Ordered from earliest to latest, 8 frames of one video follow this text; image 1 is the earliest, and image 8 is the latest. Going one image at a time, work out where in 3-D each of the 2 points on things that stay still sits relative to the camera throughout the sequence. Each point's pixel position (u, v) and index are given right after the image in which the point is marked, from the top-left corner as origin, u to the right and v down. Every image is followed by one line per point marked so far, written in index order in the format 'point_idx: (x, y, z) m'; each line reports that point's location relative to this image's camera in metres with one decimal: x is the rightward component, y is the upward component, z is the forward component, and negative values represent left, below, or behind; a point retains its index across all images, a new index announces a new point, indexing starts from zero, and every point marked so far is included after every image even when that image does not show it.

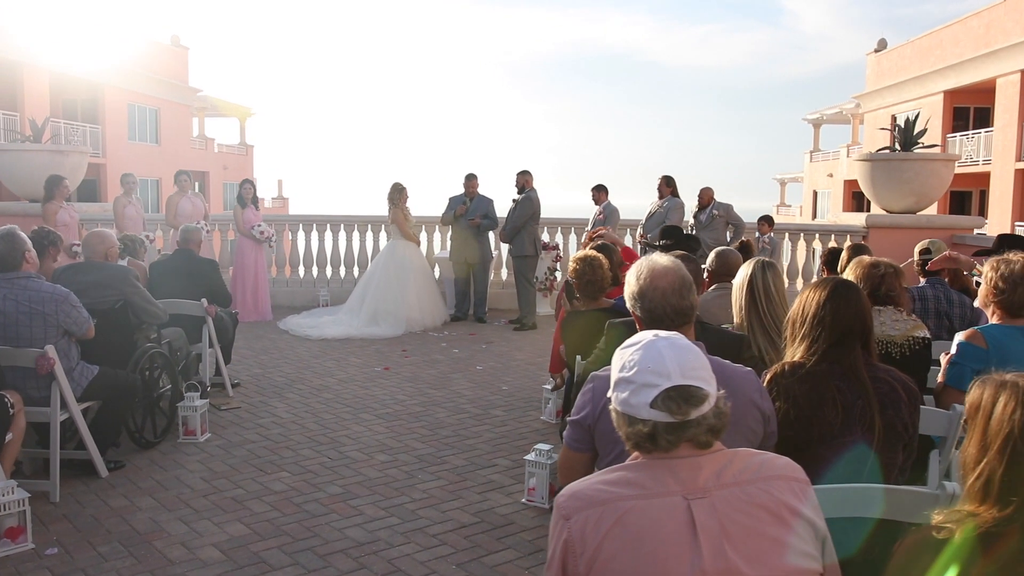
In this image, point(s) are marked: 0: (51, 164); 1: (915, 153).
0: (-6.6, +1.8, +12.2) m
1: (+5.7, +1.9, +11.9) m
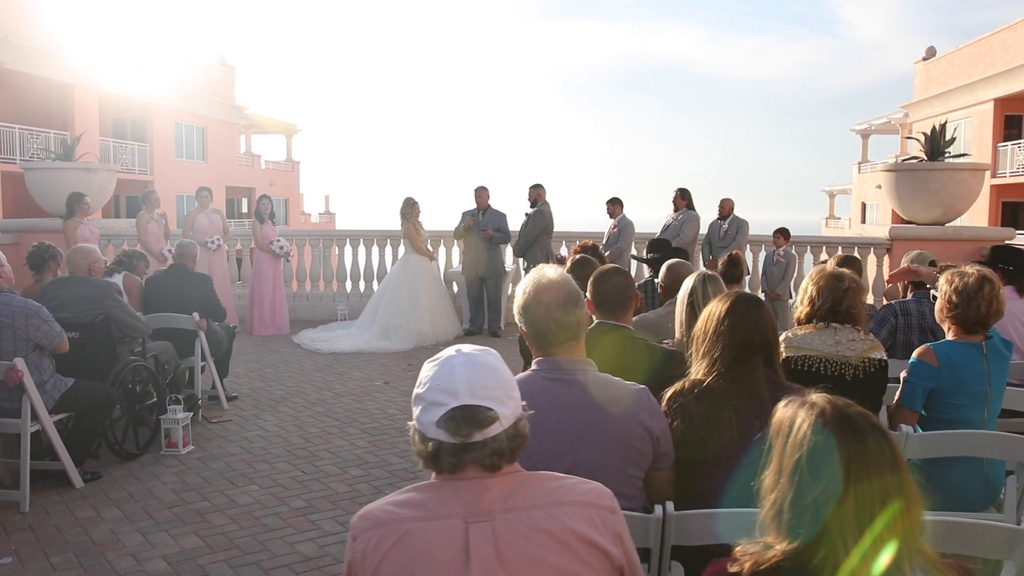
0: (-6.4, +1.6, +12.5) m
1: (+5.9, +1.7, +11.5) m
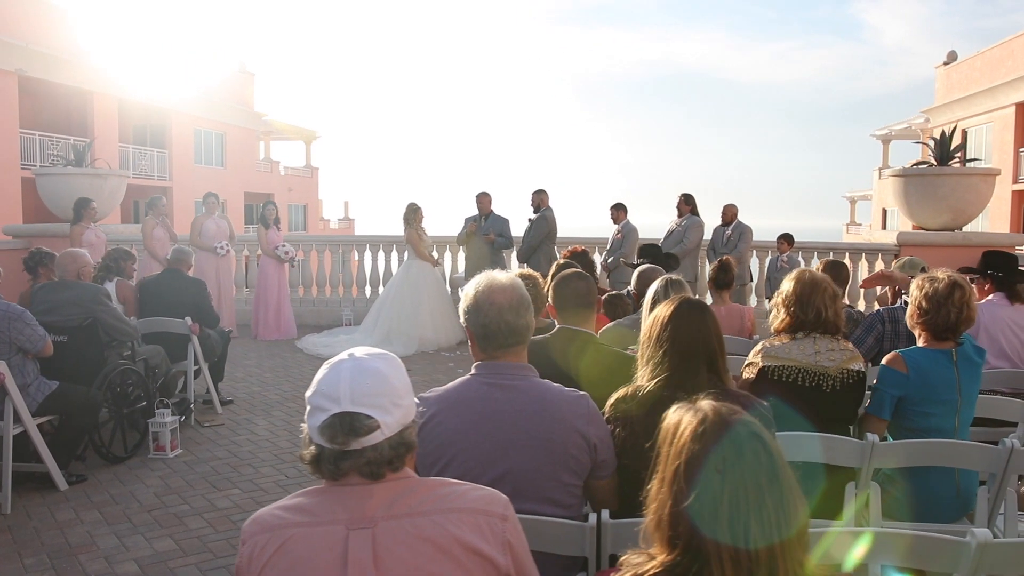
0: (-6.3, +1.5, +12.7) m
1: (+5.9, +1.6, +11.4) m
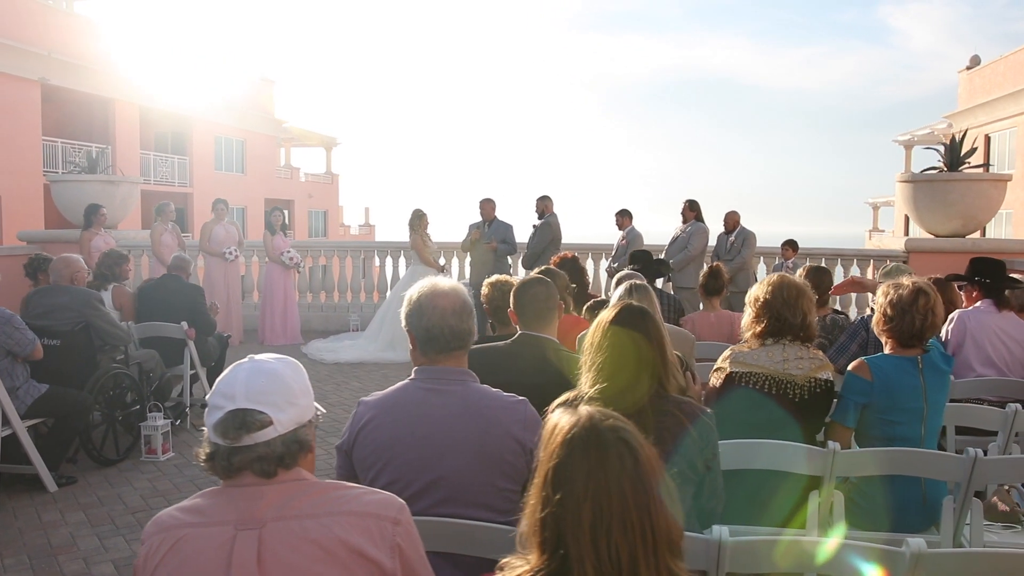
0: (-6.2, +1.4, +12.9) m
1: (+6.0, +1.5, +11.2) m
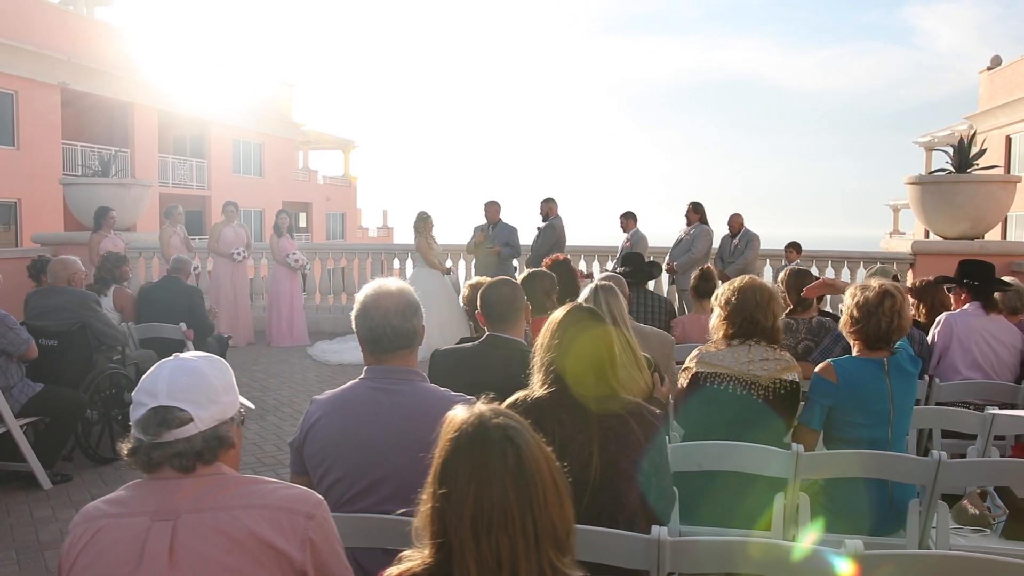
0: (-6.1, +1.4, +13.1) m
1: (+6.0, +1.5, +11.1) m
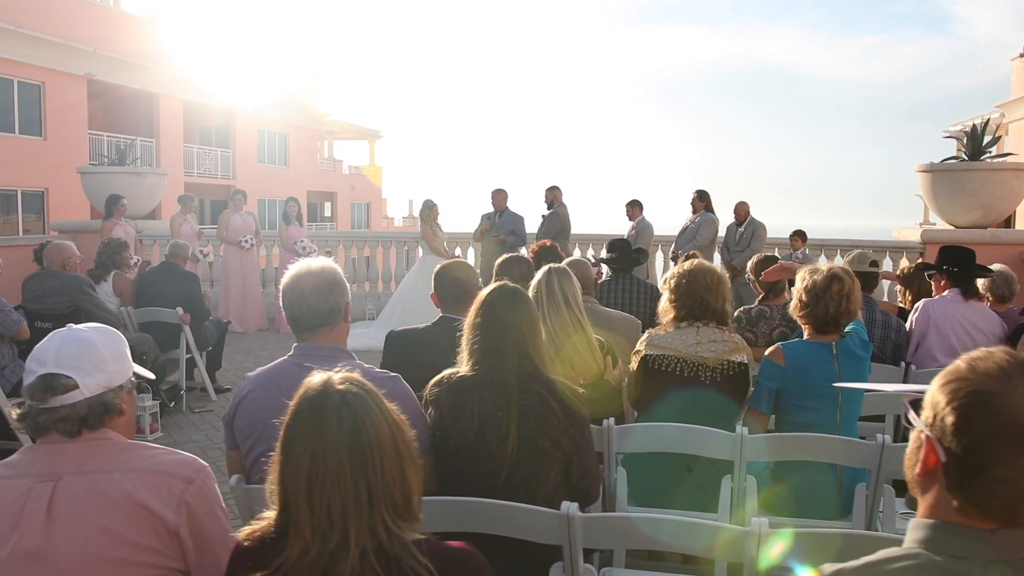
0: (-6.0, +1.6, +13.3) m
1: (+6.1, +1.6, +11.0) m
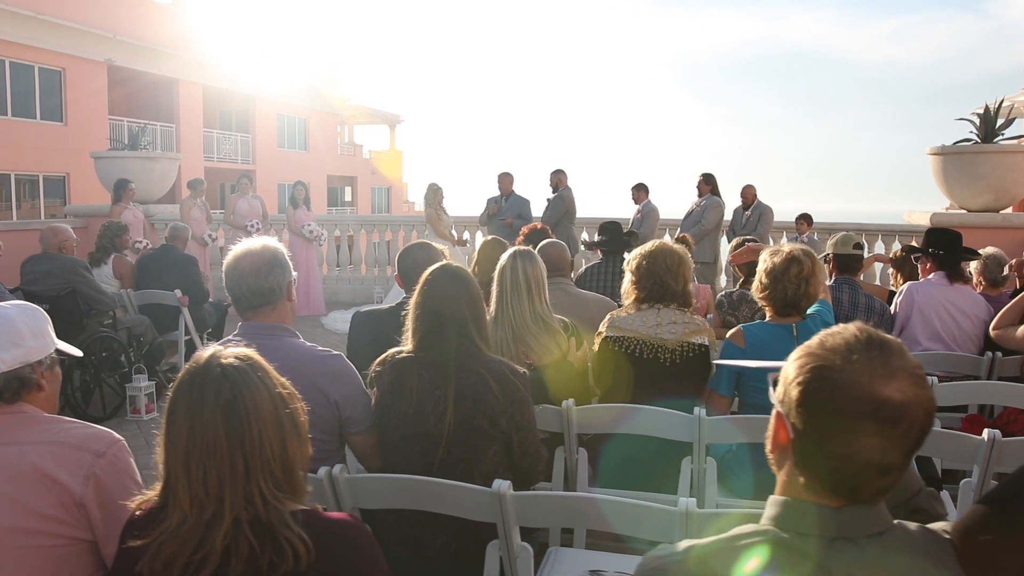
0: (-5.9, +1.9, +13.5) m
1: (+6.1, +1.8, +10.8) m
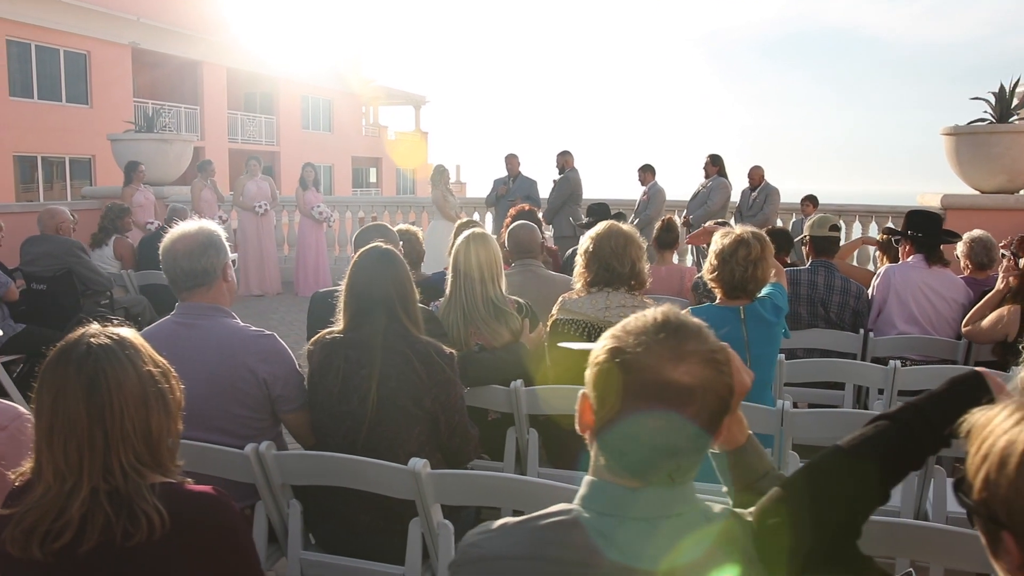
0: (-5.7, +2.2, +13.7) m
1: (+6.2, +2.0, +10.6) m
